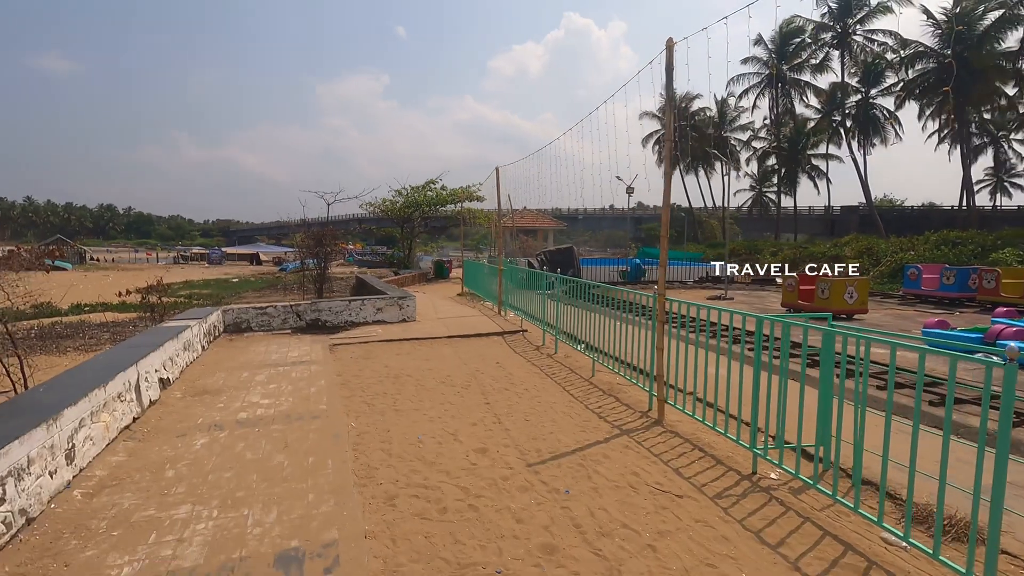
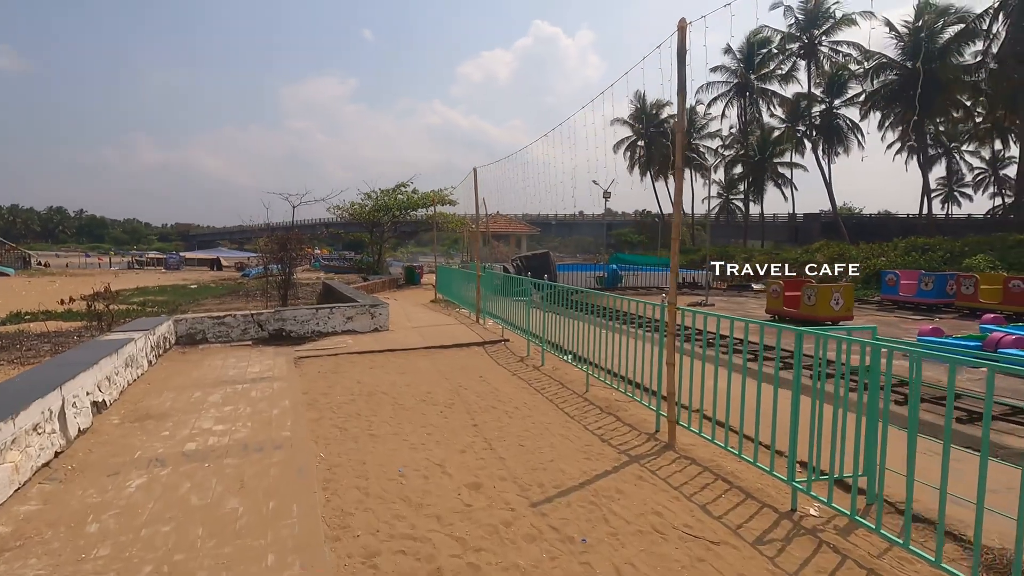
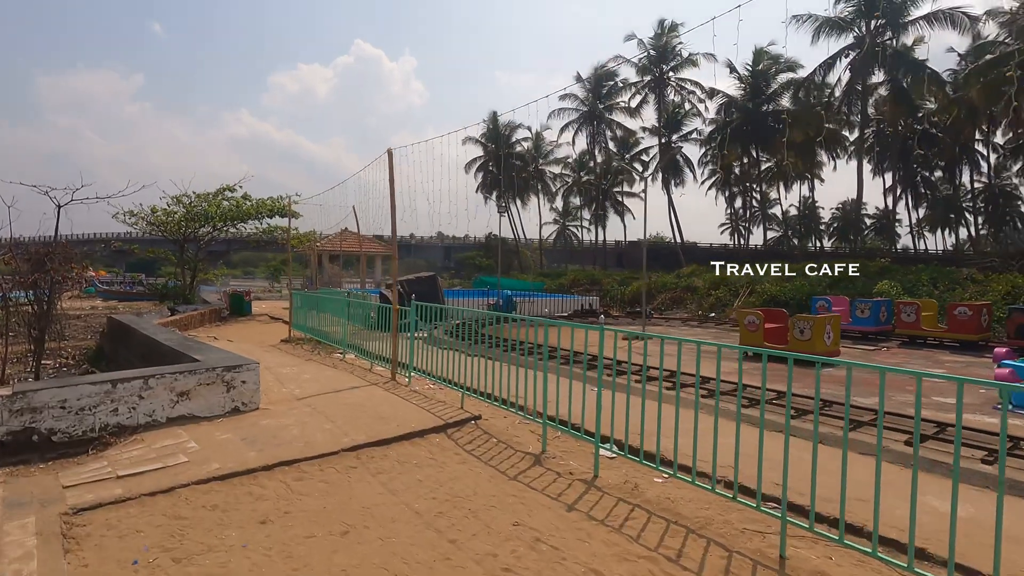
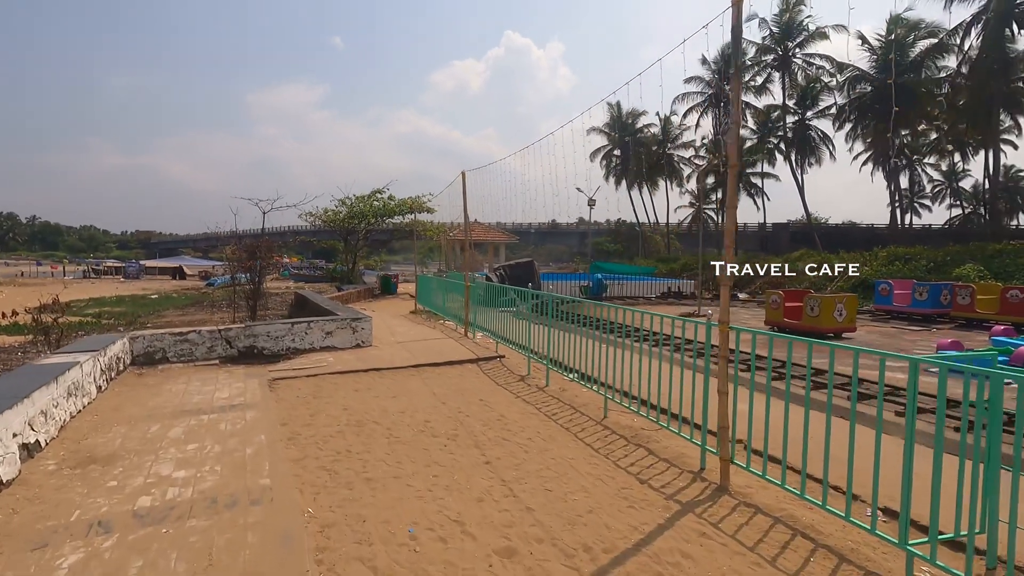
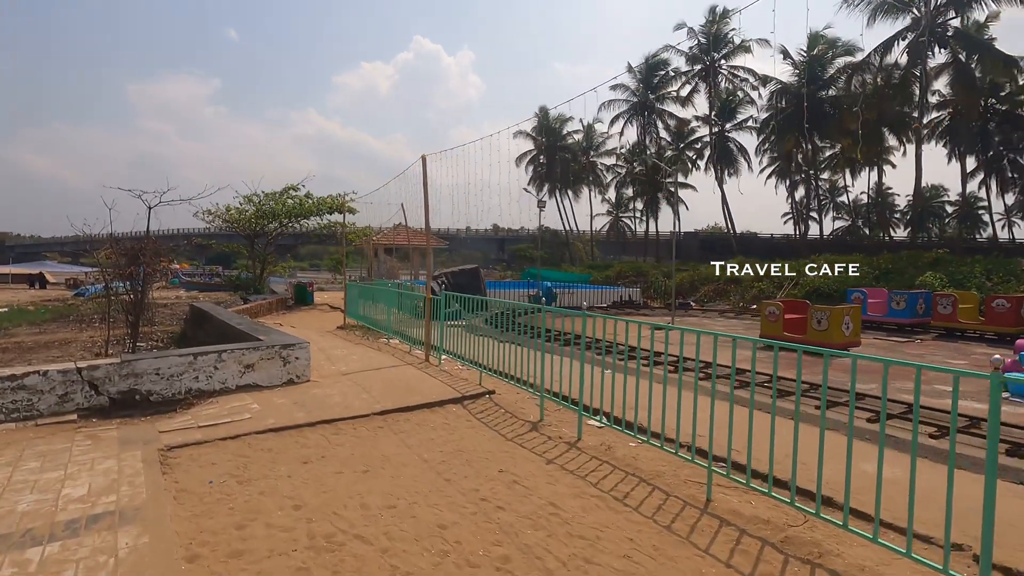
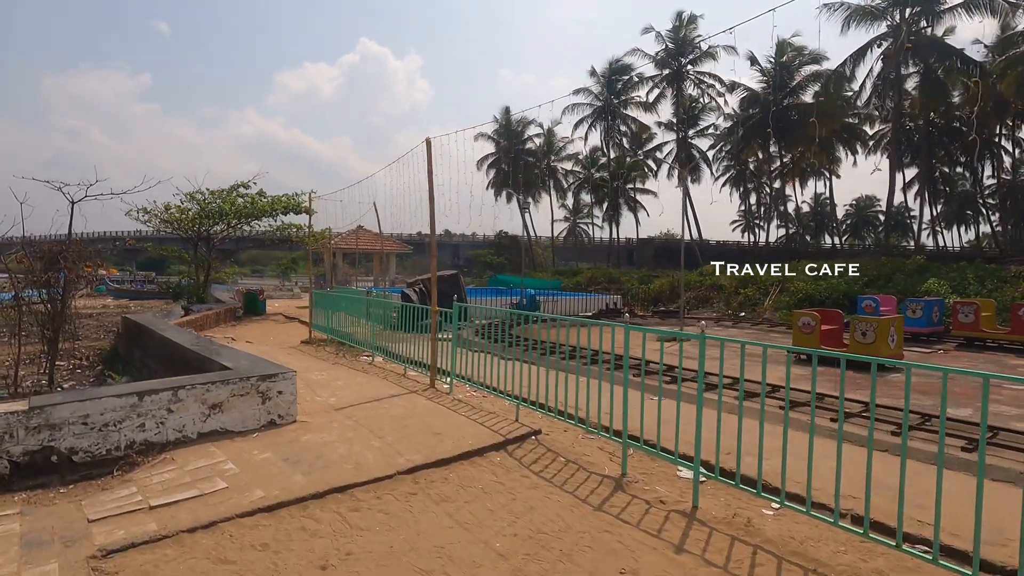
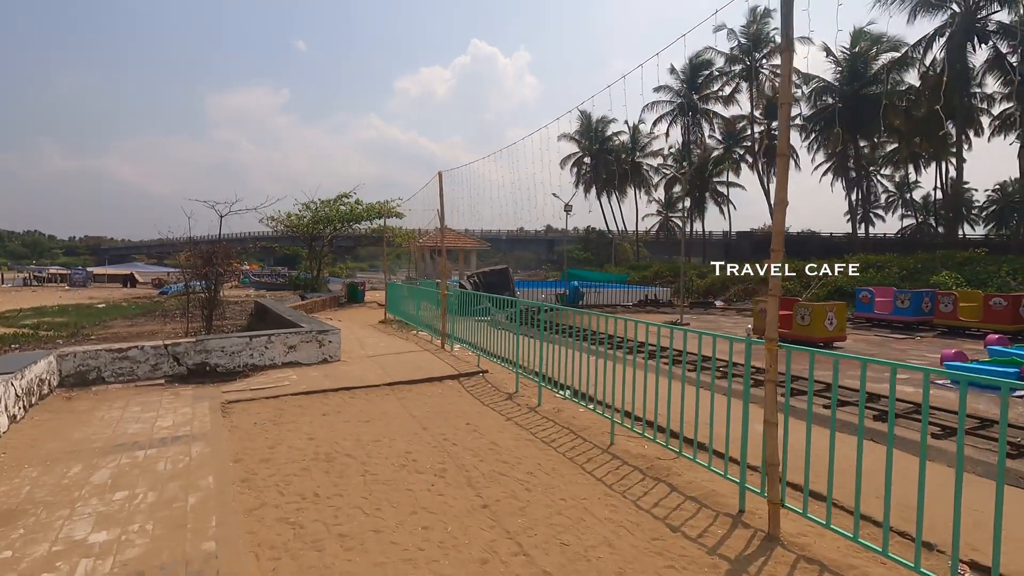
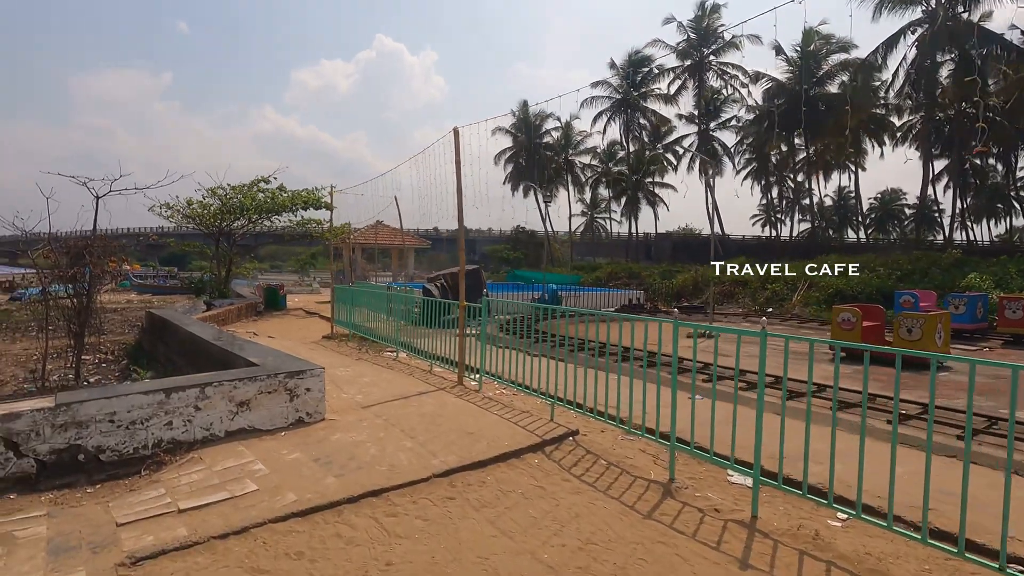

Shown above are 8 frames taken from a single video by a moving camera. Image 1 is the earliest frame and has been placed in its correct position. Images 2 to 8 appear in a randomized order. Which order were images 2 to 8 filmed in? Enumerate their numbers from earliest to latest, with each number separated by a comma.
2, 4, 7, 5, 3, 6, 8
